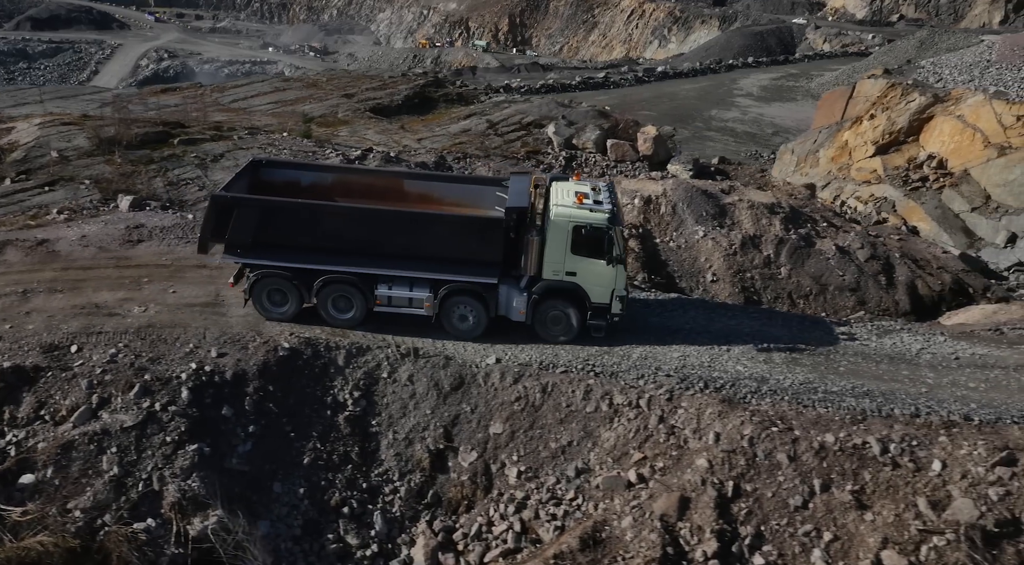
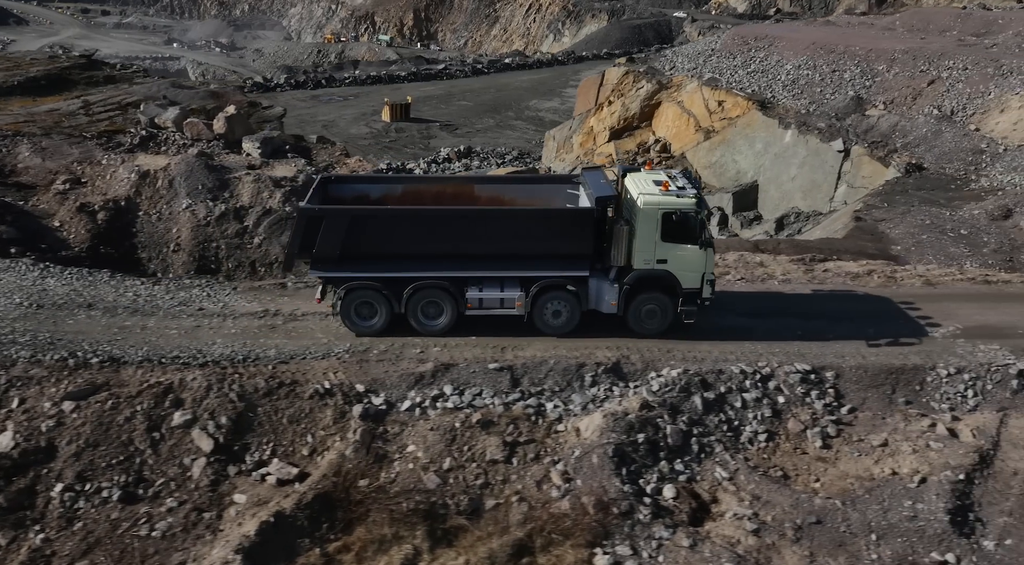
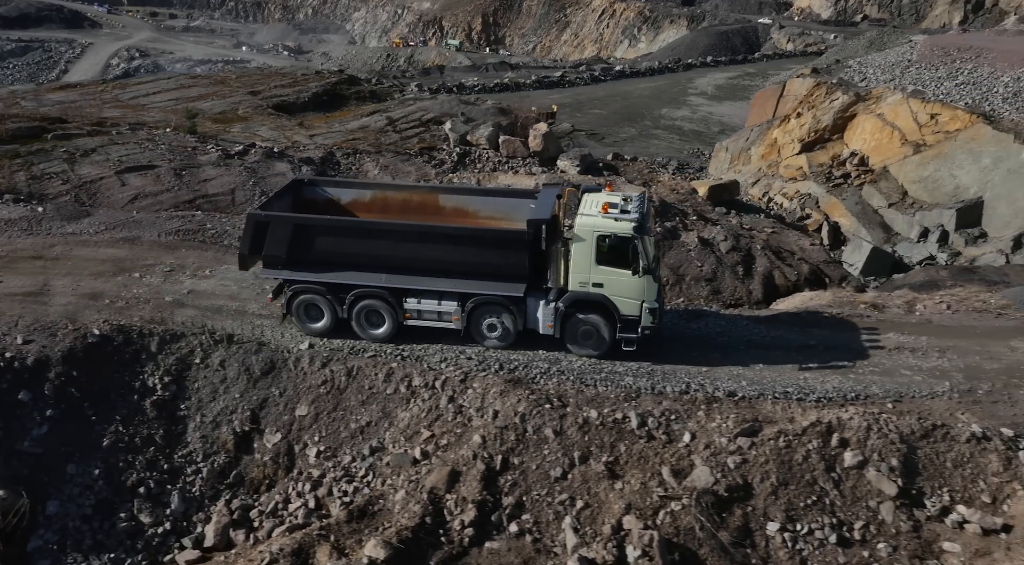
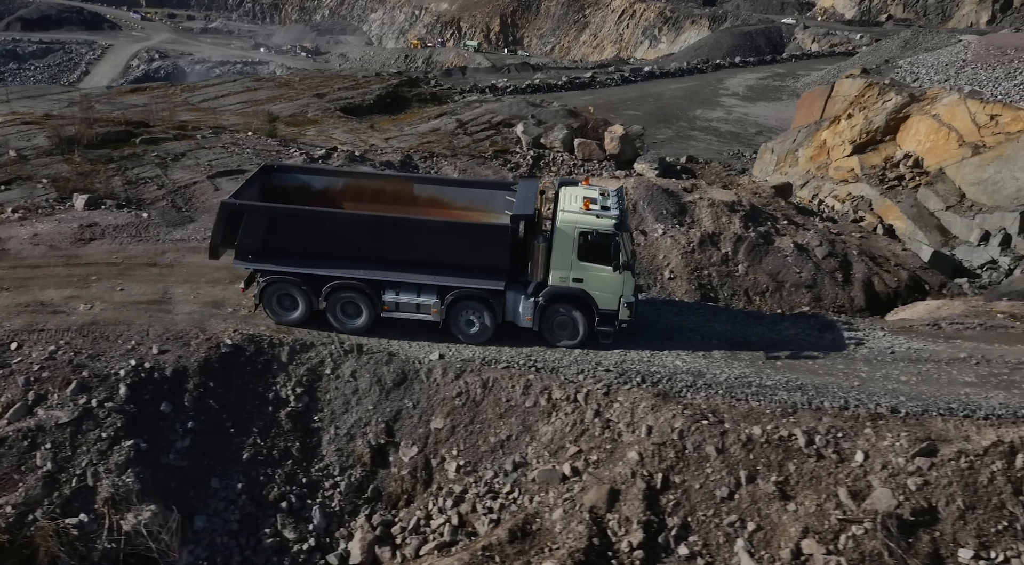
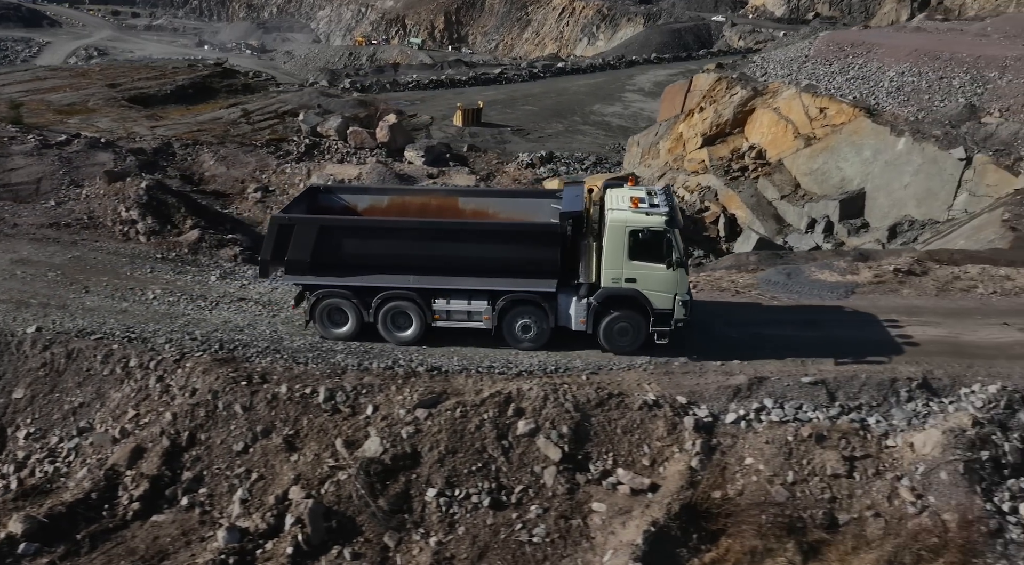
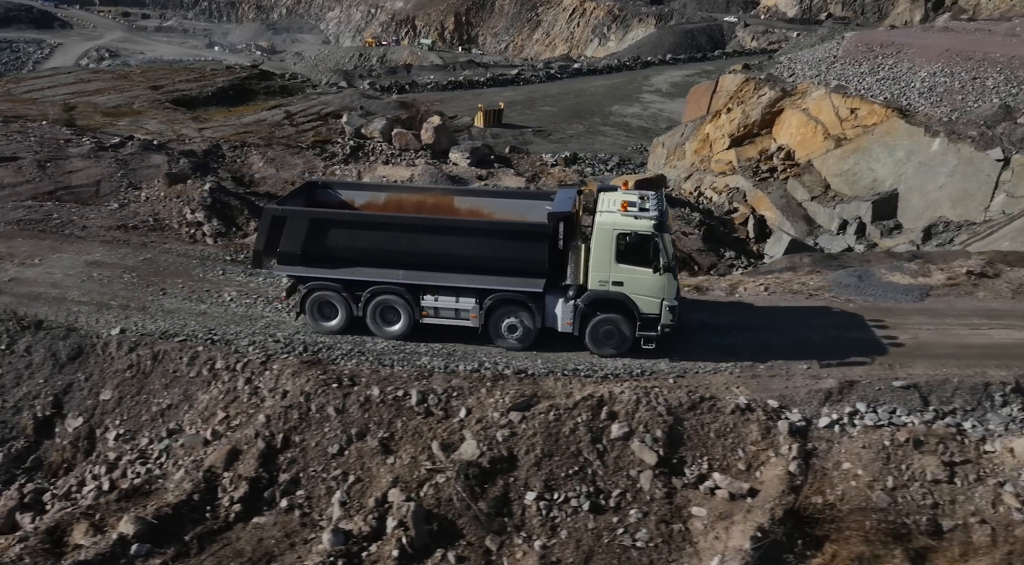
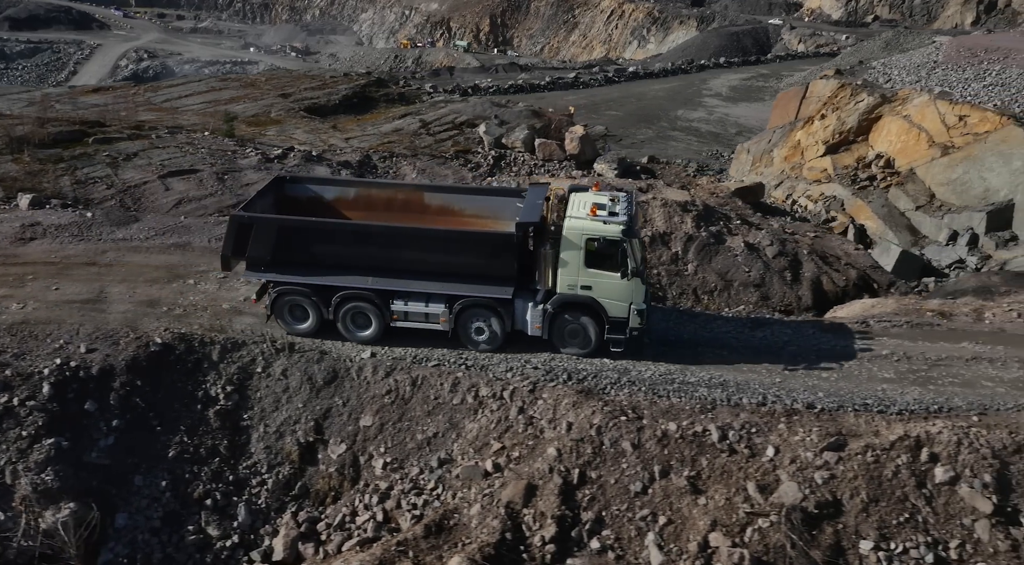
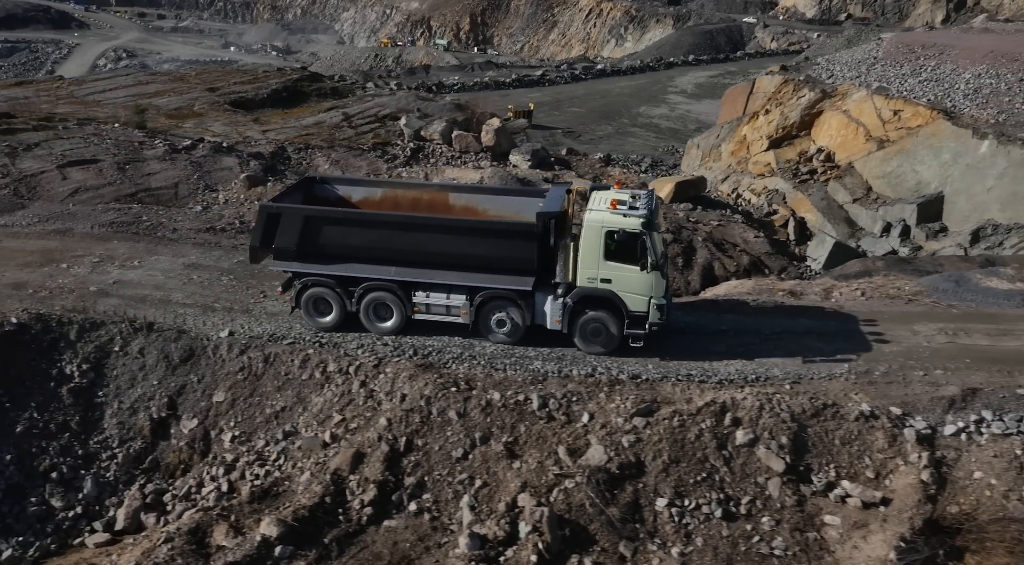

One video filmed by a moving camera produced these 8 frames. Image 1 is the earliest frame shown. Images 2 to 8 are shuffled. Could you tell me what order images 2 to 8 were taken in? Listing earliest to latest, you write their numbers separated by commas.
4, 7, 3, 8, 6, 5, 2
